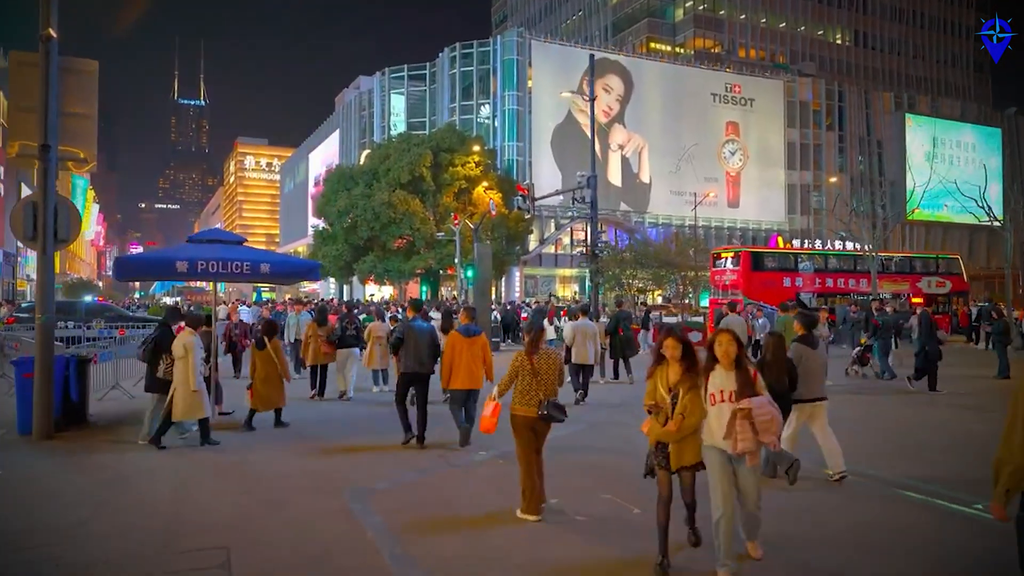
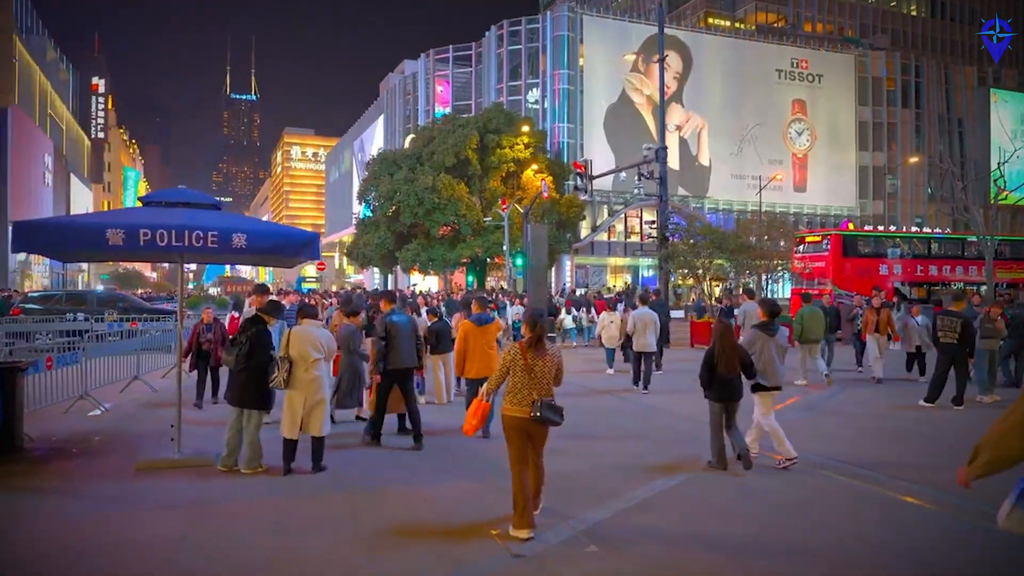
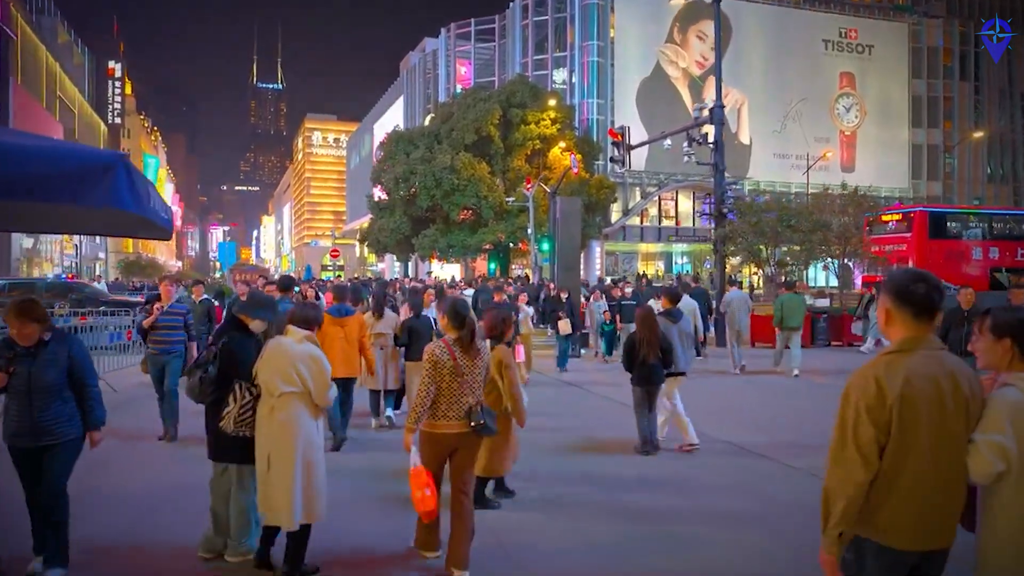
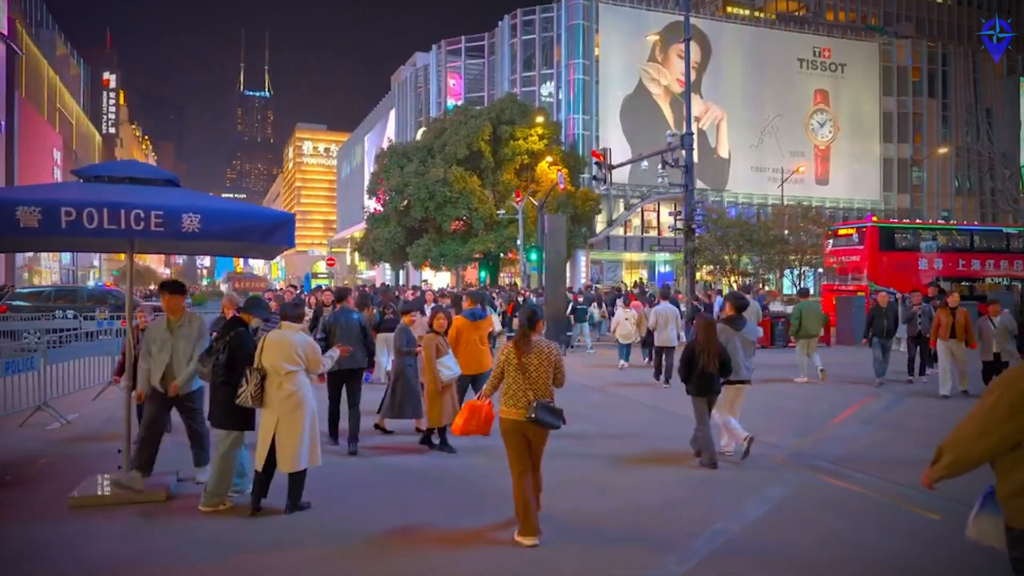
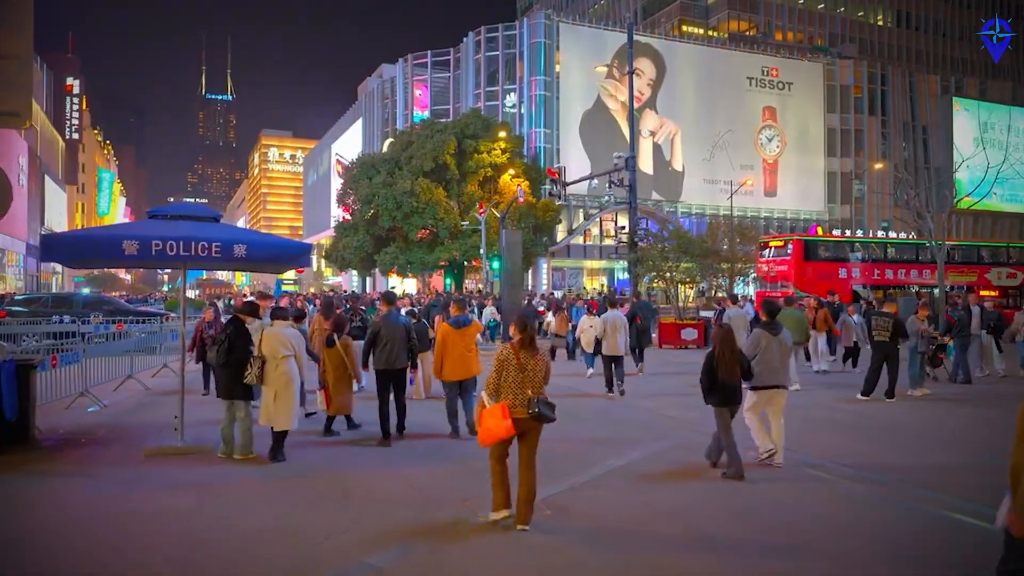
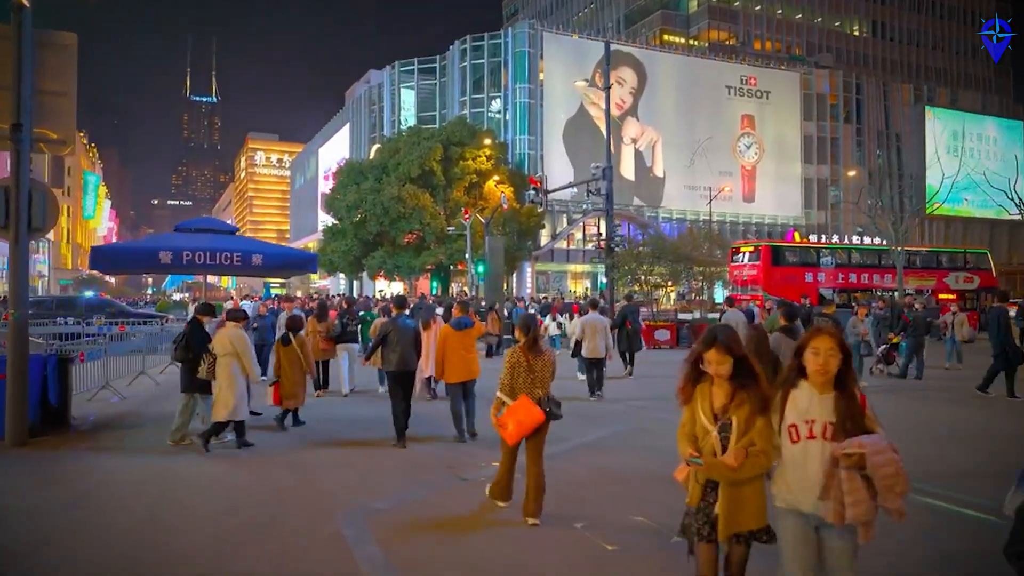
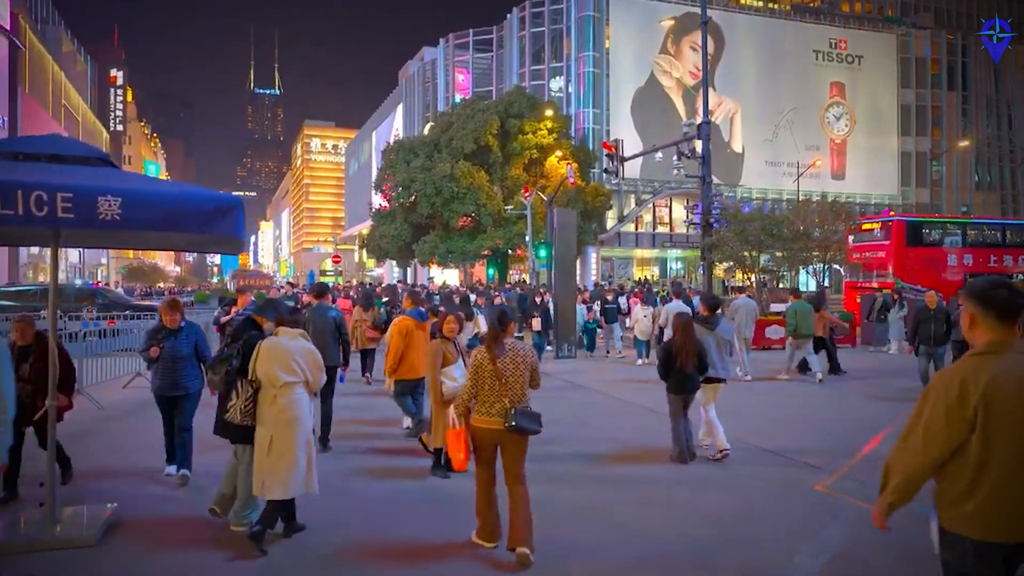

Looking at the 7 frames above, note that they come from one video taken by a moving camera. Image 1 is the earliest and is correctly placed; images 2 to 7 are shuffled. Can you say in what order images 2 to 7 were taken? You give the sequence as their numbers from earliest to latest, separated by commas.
6, 5, 2, 4, 7, 3
